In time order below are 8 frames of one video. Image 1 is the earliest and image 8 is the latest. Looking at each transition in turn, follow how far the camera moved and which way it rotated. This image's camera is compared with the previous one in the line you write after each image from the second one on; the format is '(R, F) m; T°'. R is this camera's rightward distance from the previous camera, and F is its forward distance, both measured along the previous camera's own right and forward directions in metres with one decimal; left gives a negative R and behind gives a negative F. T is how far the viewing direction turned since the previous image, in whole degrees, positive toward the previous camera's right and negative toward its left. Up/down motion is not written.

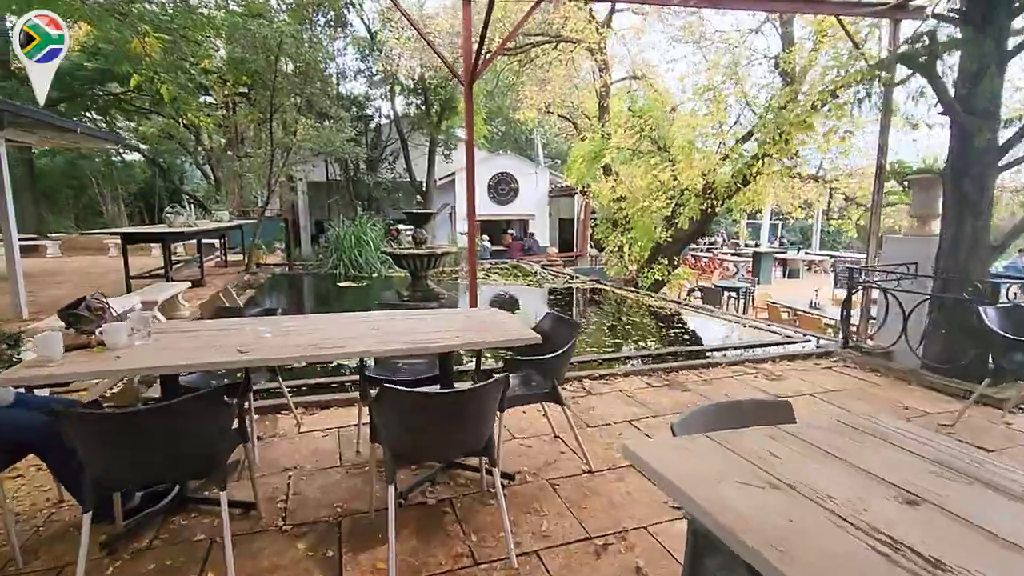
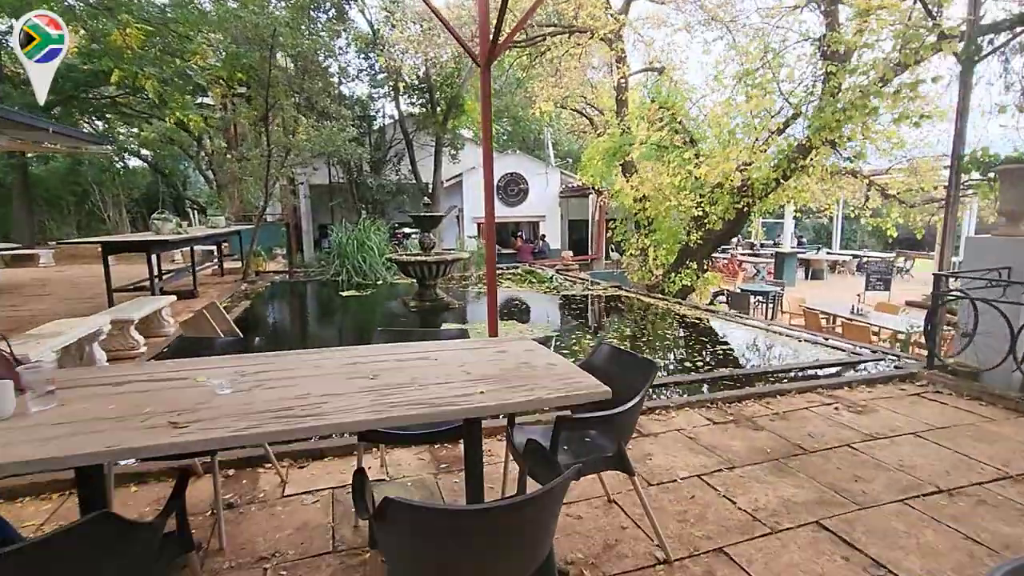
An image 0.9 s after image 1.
(-0.1, +0.6) m; -1°
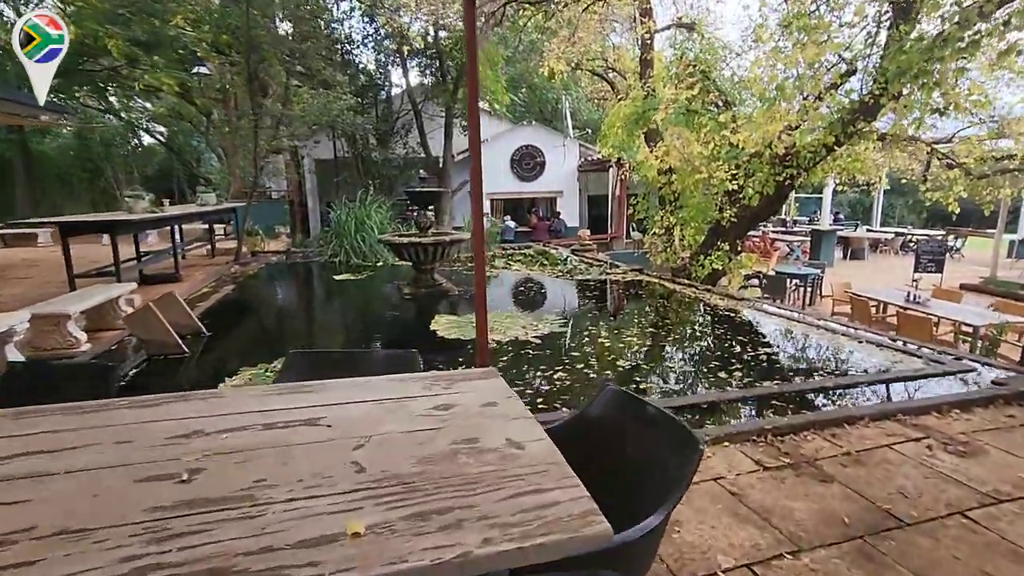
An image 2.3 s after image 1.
(+0.2, +0.7) m; -2°
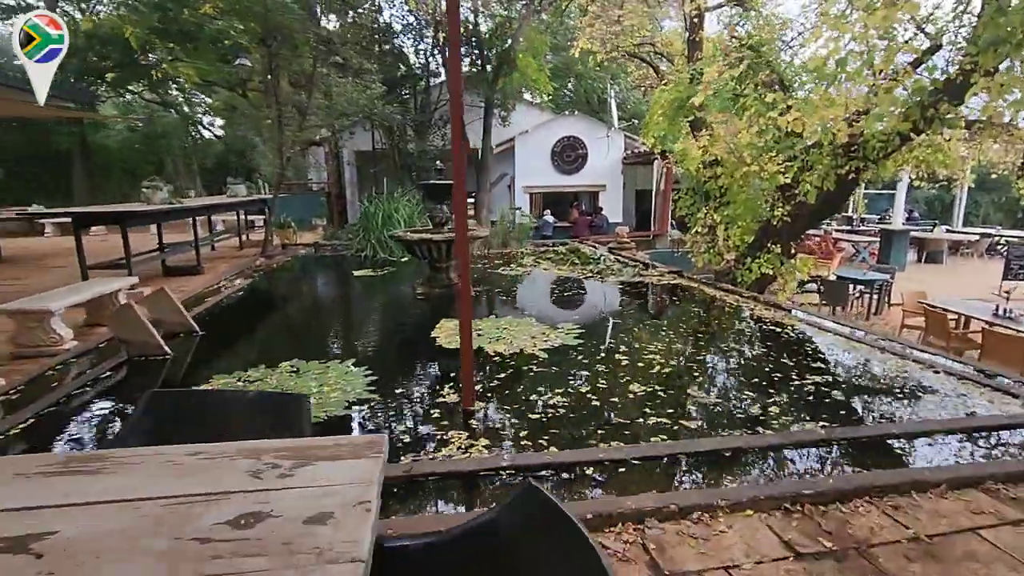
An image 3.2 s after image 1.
(+0.3, +0.5) m; -5°
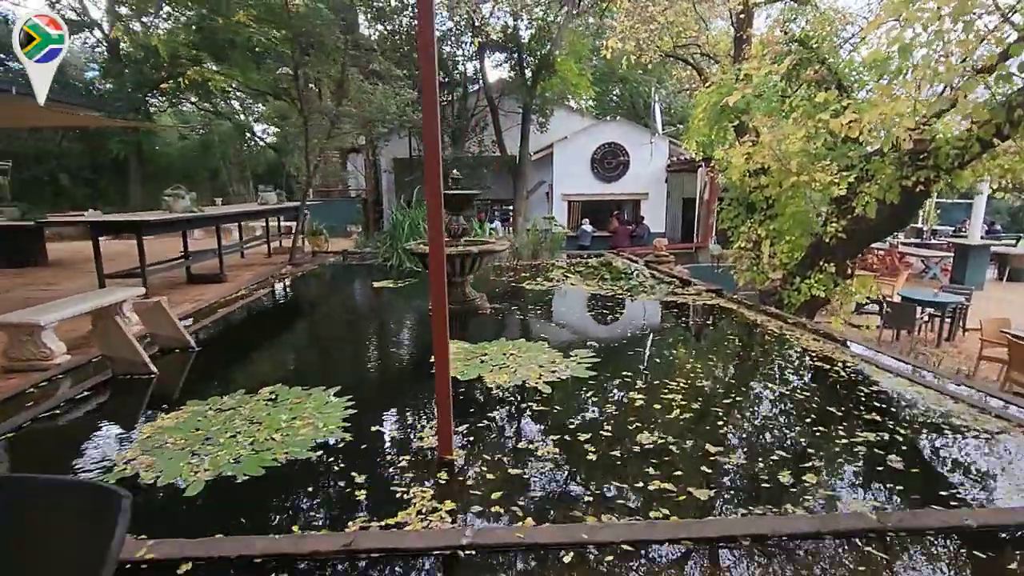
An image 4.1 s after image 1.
(+0.3, +0.4) m; -5°
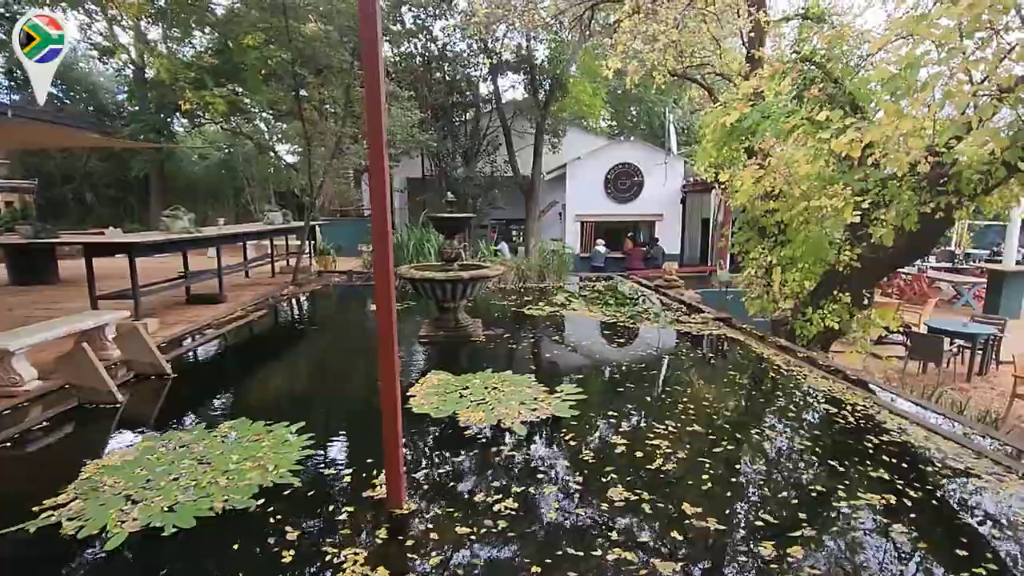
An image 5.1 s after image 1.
(+0.3, +0.2) m; -2°
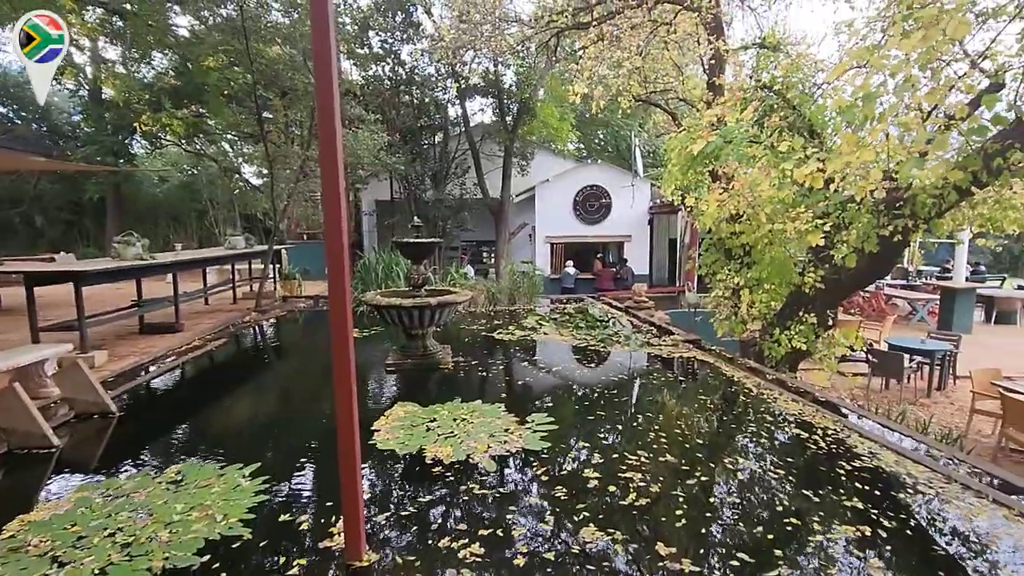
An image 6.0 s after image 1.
(0.0, +0.1) m; +3°
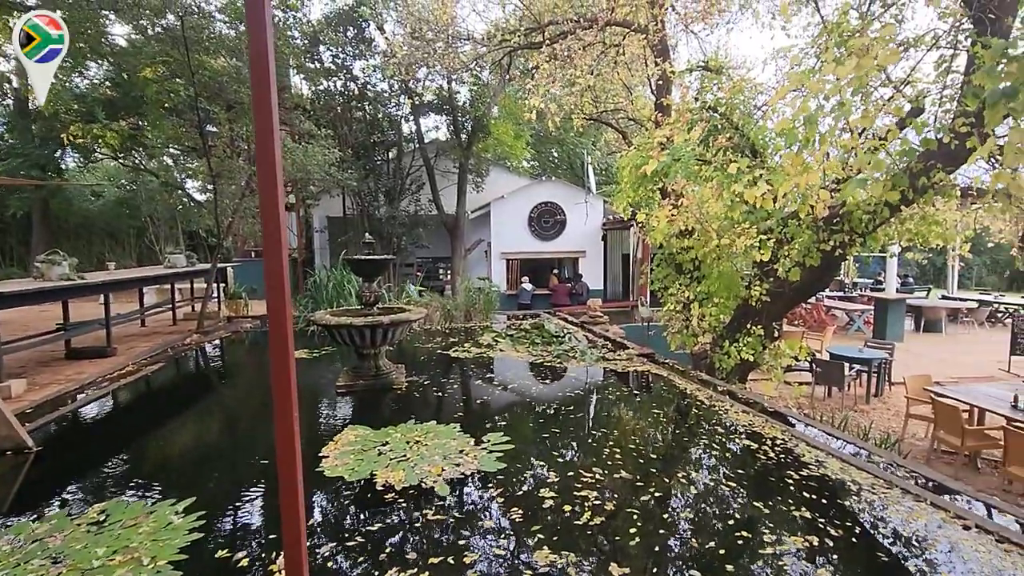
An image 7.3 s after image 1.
(0.0, 0.0) m; +5°
